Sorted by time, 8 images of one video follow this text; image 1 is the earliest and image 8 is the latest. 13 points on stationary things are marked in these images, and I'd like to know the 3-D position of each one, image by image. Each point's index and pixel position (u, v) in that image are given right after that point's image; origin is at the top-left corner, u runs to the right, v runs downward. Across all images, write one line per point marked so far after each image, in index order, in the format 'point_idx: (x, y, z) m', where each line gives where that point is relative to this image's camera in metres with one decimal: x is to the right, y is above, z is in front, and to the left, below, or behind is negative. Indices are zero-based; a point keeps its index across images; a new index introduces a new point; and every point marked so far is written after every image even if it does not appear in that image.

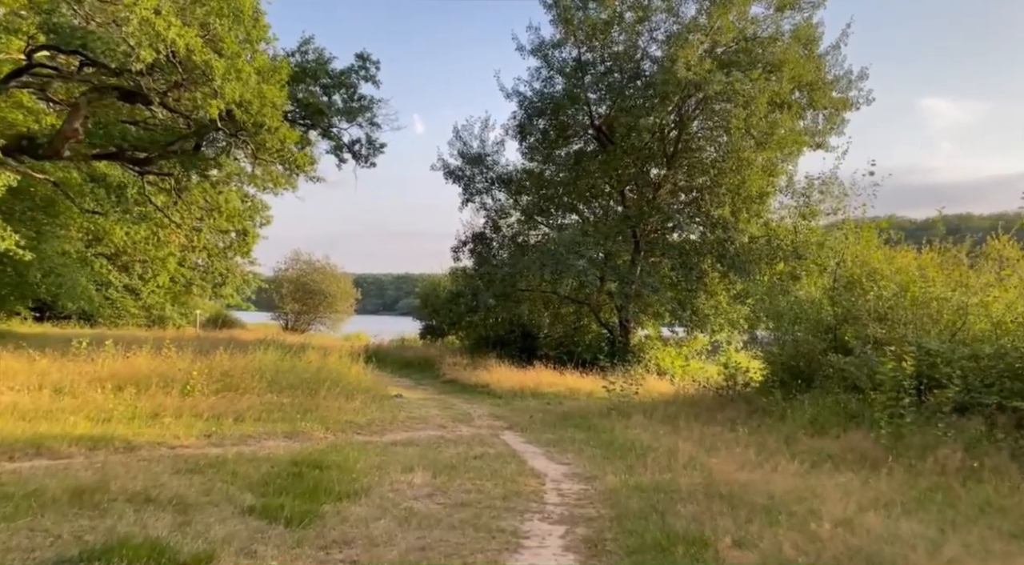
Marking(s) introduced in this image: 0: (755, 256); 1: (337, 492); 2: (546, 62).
0: (+6.3, +0.7, +17.2) m
1: (-1.7, -2.0, +6.3) m
2: (+1.0, +6.4, +19.4) m
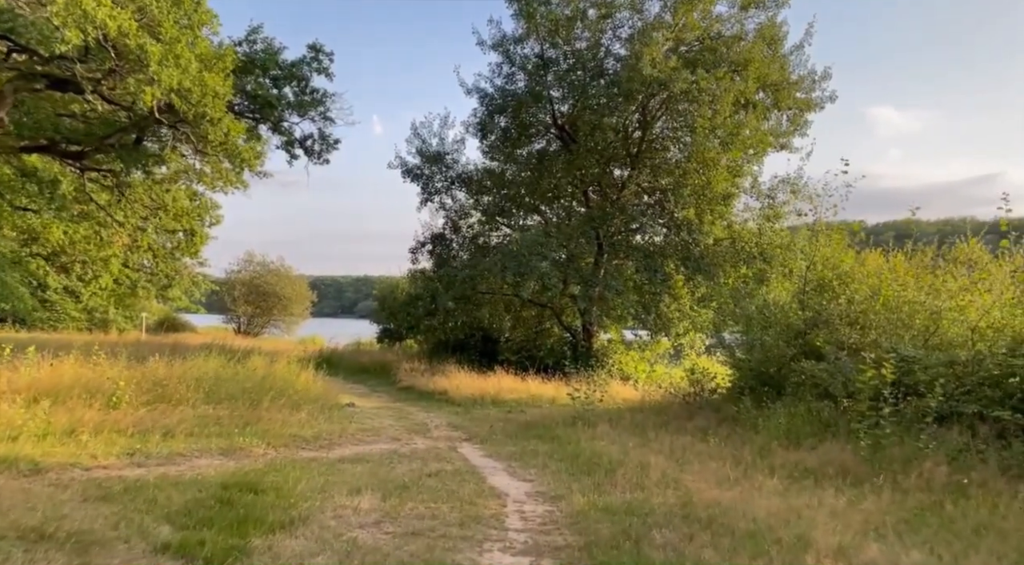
0: (+5.3, +0.6, +16.9) m
1: (-2.0, -2.0, +5.5) m
2: (-0.2, +6.3, +18.8) m
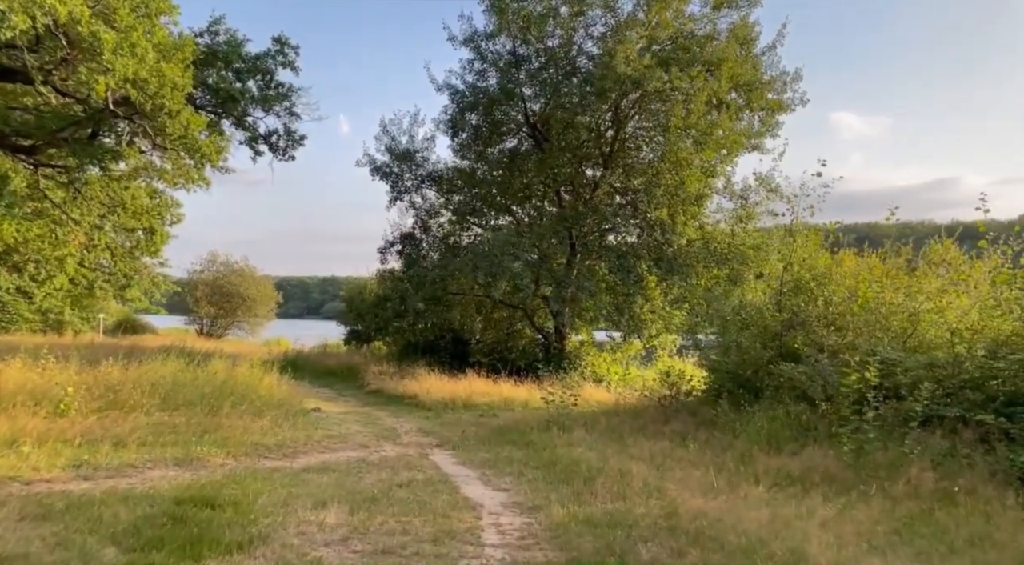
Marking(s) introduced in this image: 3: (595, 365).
0: (+4.6, +0.6, +16.9) m
1: (-2.2, -2.0, +5.1) m
2: (-0.9, +6.3, +18.4) m
3: (+2.4, -2.4, +19.1) m
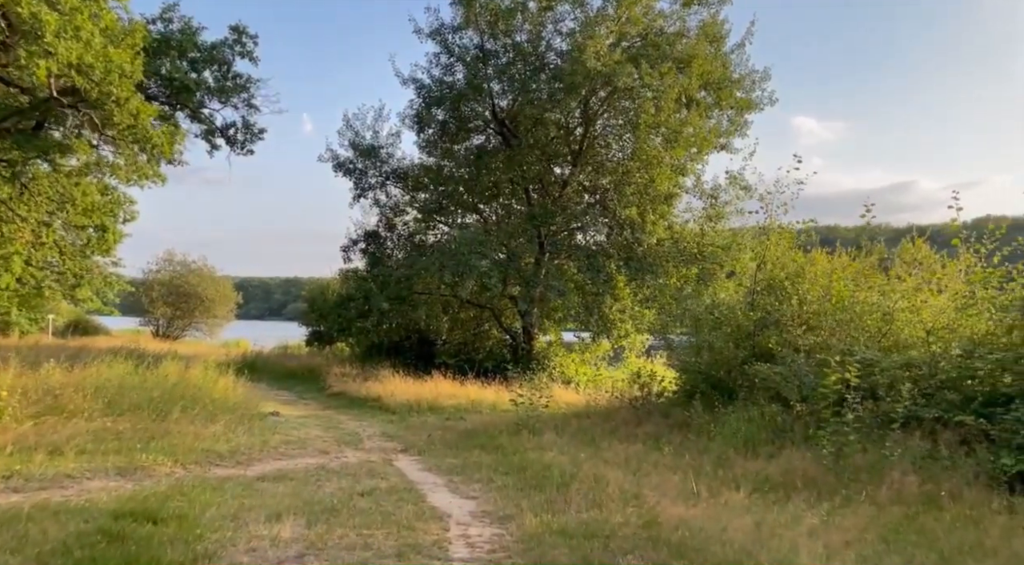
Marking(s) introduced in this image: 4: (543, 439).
0: (+3.8, +0.6, +16.7) m
1: (-2.4, -1.9, +4.6) m
2: (-1.8, +6.3, +18.0) m
3: (+1.5, -2.4, +18.8) m
4: (+0.4, -2.2, +9.2) m
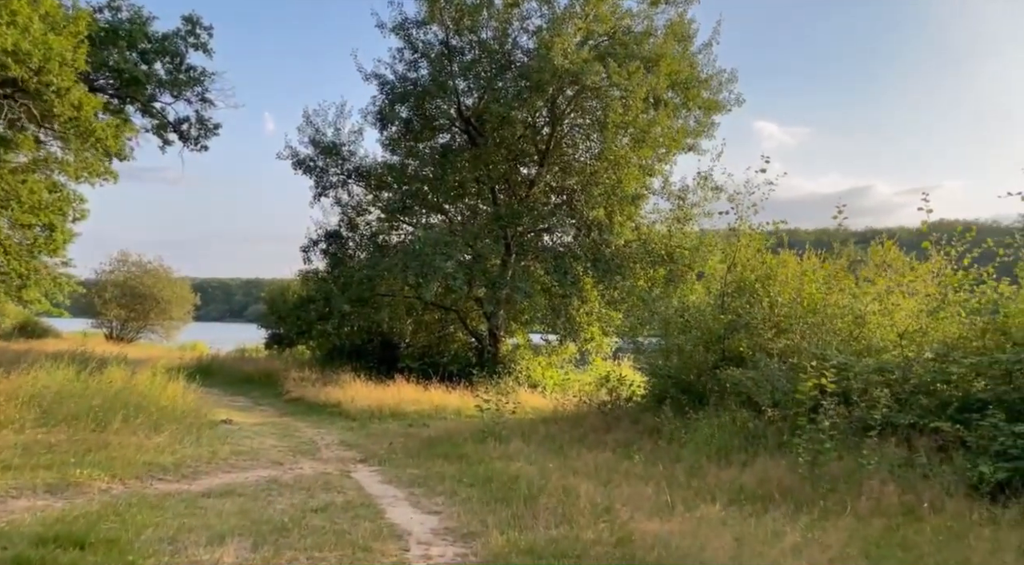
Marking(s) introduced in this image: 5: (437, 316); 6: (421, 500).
0: (+2.9, +0.6, +16.5) m
1: (-2.6, -2.0, +4.1) m
2: (-2.7, +6.3, +17.6) m
3: (+0.5, -2.4, +18.5) m
4: (0.0, -2.2, +8.8) m
5: (-2.2, -1.0, +19.2) m
6: (-0.9, -2.2, +6.8) m
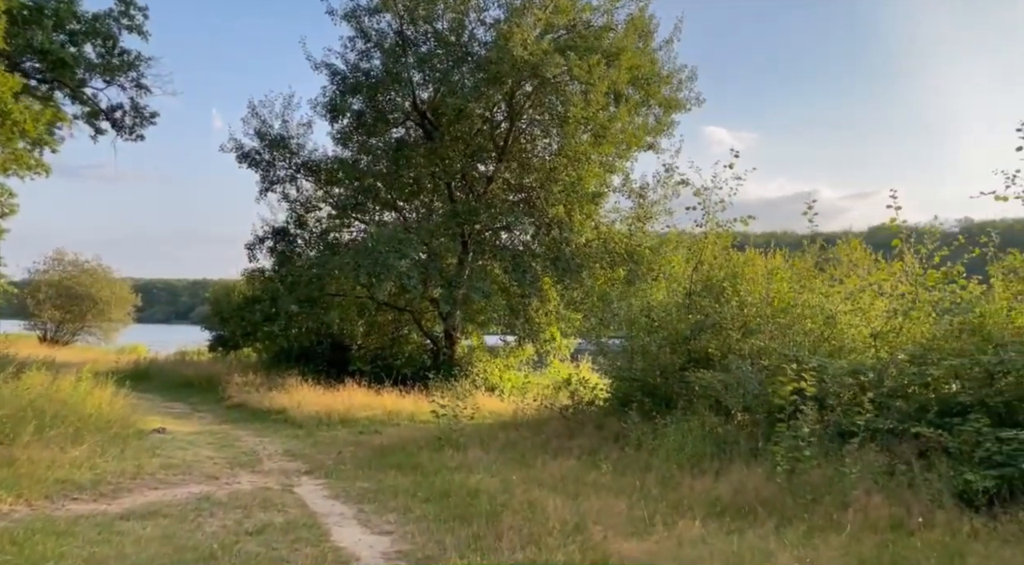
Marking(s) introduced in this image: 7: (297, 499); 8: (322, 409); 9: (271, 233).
0: (+1.9, +0.6, +16.1) m
1: (-2.8, -1.9, +3.4) m
2: (-3.8, +6.3, +16.8) m
3: (-0.7, -2.4, +17.9) m
4: (-0.6, -2.2, +8.3) m
5: (-3.4, -0.9, +18.5) m
6: (-1.3, -2.2, +6.2) m
7: (-2.2, -2.2, +6.9) m
8: (-3.5, -2.3, +12.1) m
9: (-6.7, +1.4, +18.5) m
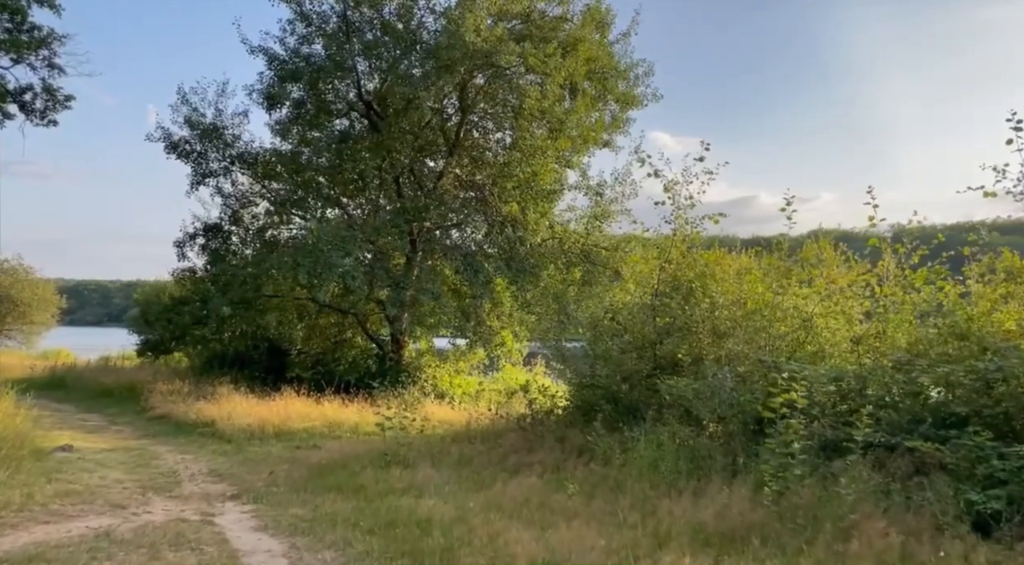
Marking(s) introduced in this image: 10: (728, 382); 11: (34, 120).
0: (+0.8, +0.5, +15.5) m
1: (-2.9, -1.9, +2.4) m
2: (-4.9, +6.3, +15.7) m
3: (-1.9, -2.4, +17.0) m
4: (-1.1, -2.1, +7.4) m
5: (-4.7, -1.0, +17.4) m
6: (-1.6, -2.2, +5.3) m
7: (-2.6, -2.2, +5.9) m
8: (-4.3, -2.3, +11.1) m
9: (-8.0, +1.4, +17.1) m
10: (+2.4, -1.1, +7.3) m
11: (-10.6, +3.6, +14.7) m
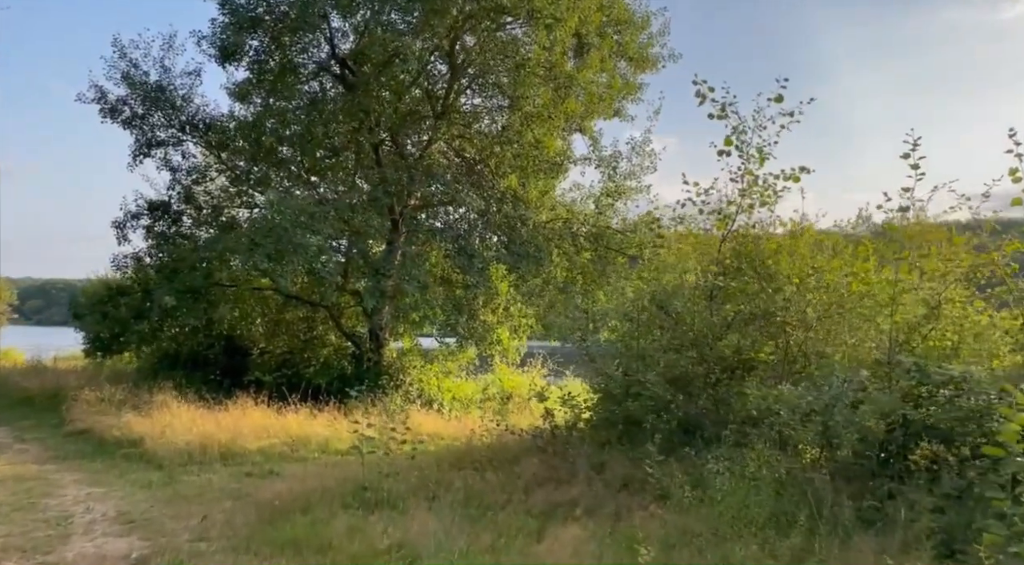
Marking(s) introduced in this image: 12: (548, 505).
0: (+0.7, +0.8, +13.3) m
1: (-2.5, -1.6, +0.1) m
2: (-5.0, +6.6, +13.4) m
3: (-2.0, -2.2, +14.8) m
4: (-0.8, -1.9, +5.2) m
5: (-4.8, -0.7, +15.0) m
6: (-1.3, -1.9, +3.0) m
7: (-2.3, -2.0, +3.7) m
8: (-4.2, -2.1, +8.7) m
9: (-8.1, +1.7, +14.7) m
10: (+2.6, -0.9, +5.3) m
11: (-10.6, +3.9, +12.2) m
12: (+0.3, -1.9, +5.6) m
